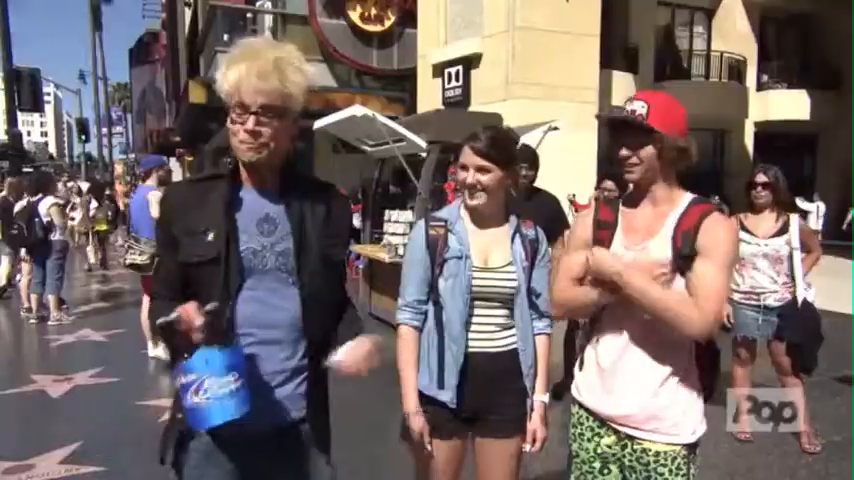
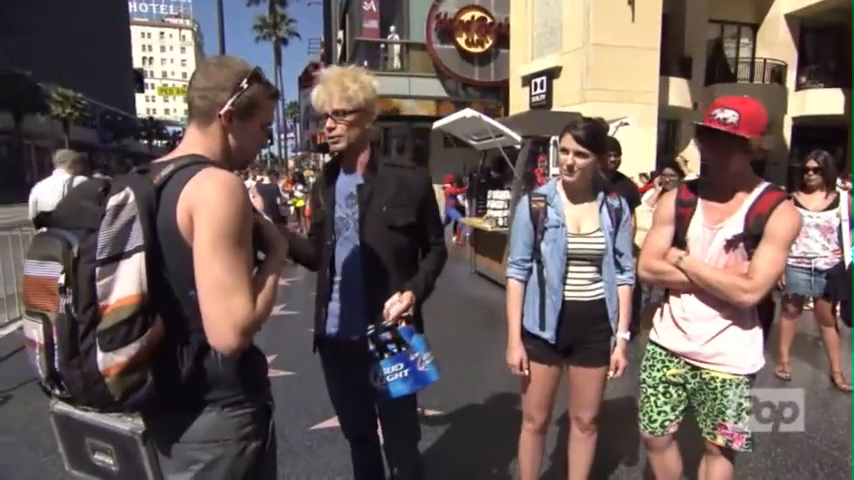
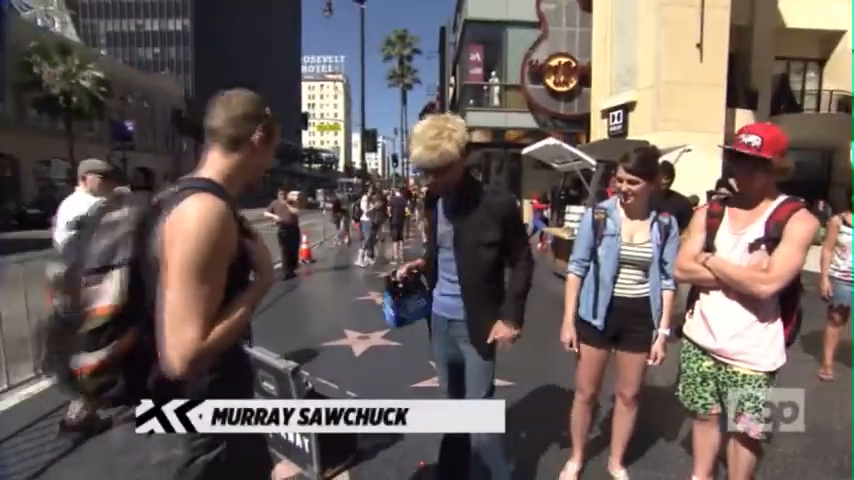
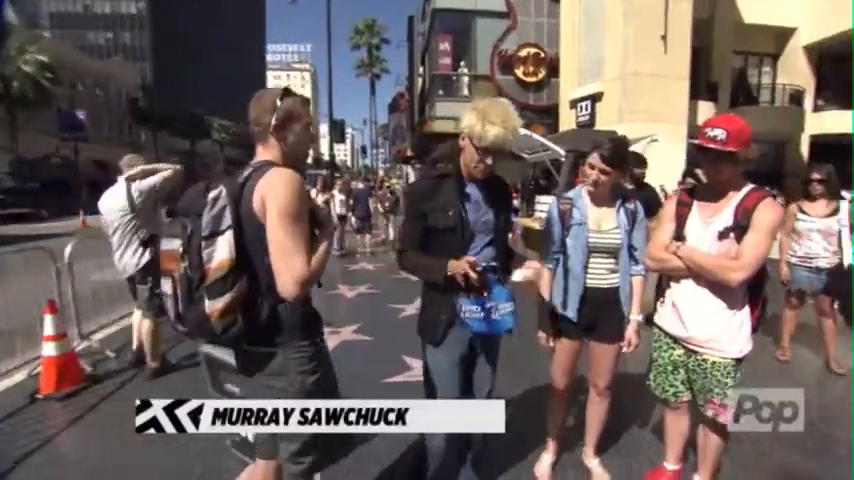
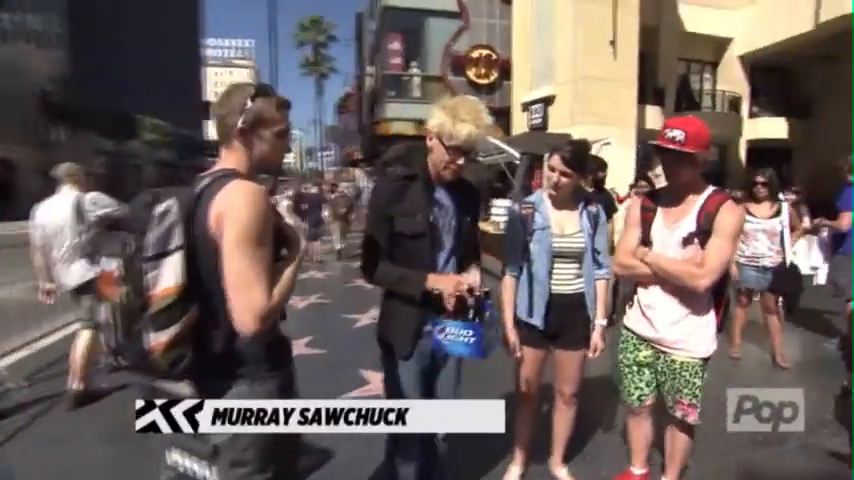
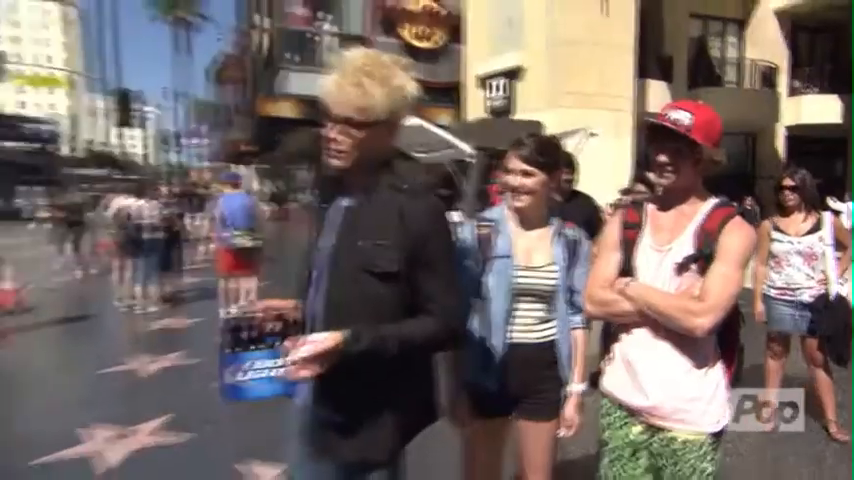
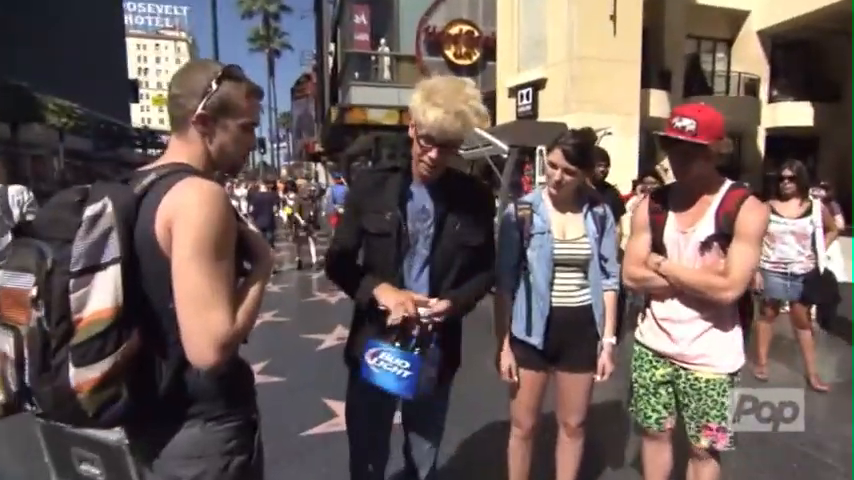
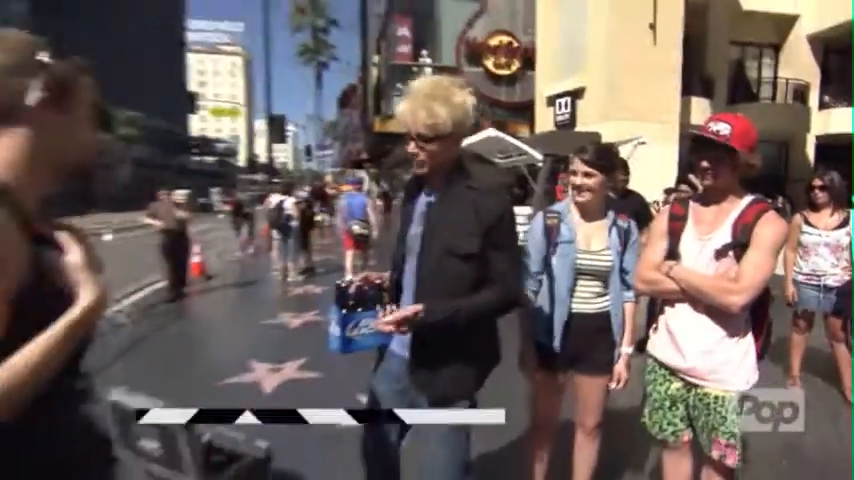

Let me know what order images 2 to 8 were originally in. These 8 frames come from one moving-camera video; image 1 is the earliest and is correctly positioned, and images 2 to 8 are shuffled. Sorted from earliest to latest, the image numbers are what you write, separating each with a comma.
6, 8, 3, 4, 5, 7, 2
